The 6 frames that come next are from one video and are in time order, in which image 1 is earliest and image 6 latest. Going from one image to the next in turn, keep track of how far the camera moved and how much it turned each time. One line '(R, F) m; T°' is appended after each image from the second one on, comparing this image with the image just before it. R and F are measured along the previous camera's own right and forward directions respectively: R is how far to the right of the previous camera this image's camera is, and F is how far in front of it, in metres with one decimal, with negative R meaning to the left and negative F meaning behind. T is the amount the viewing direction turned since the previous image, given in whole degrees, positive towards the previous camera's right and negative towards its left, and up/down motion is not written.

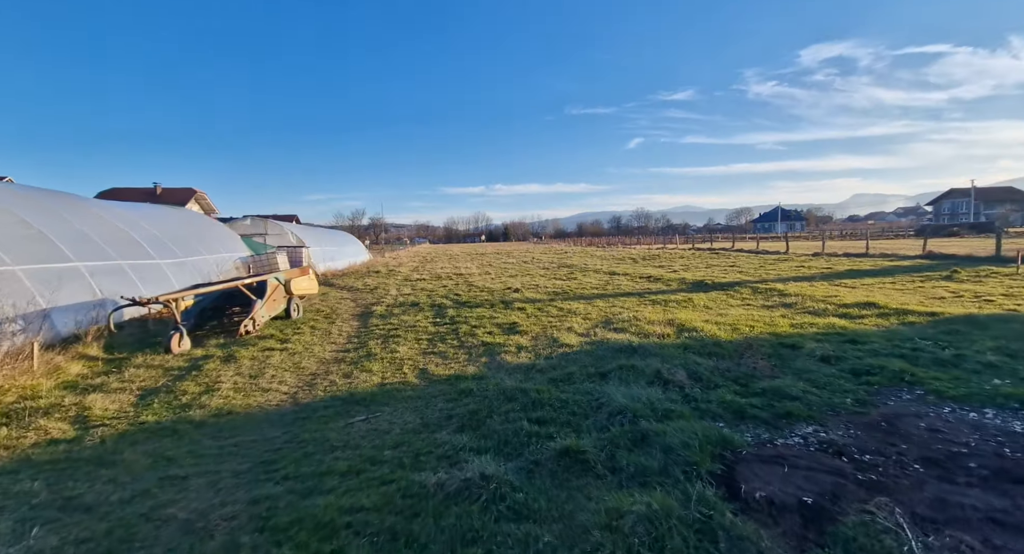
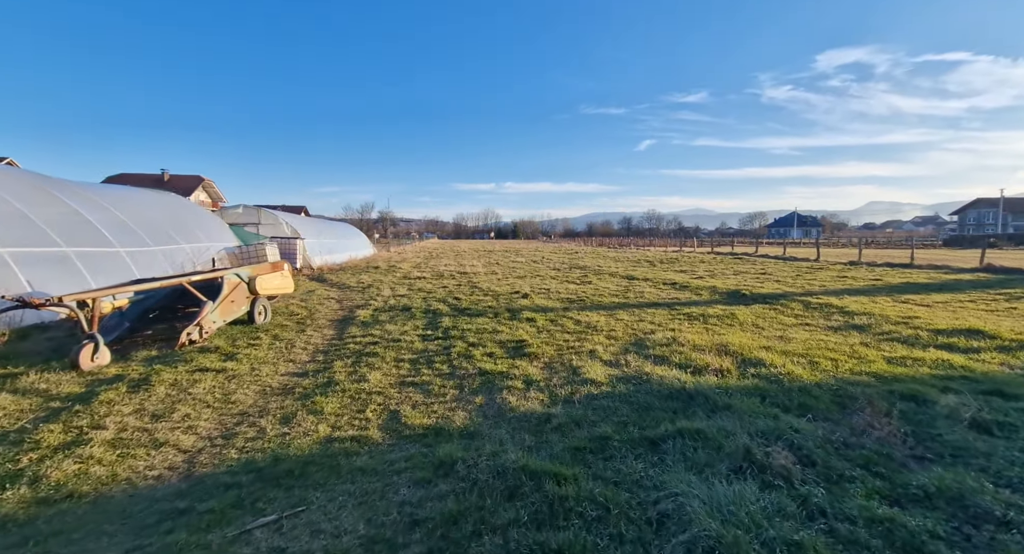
(0.0, +1.6) m; -1°
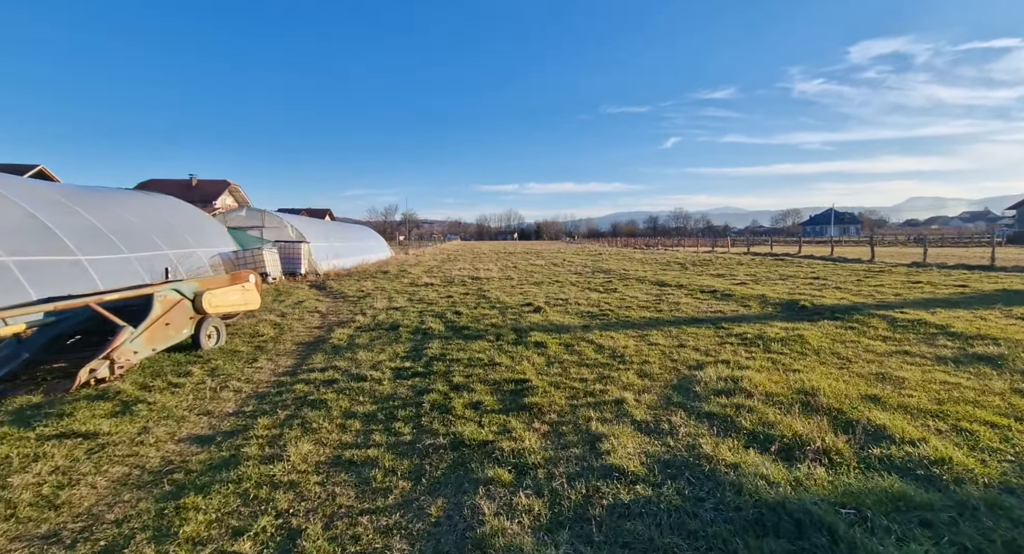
(+0.3, +1.7) m; -3°
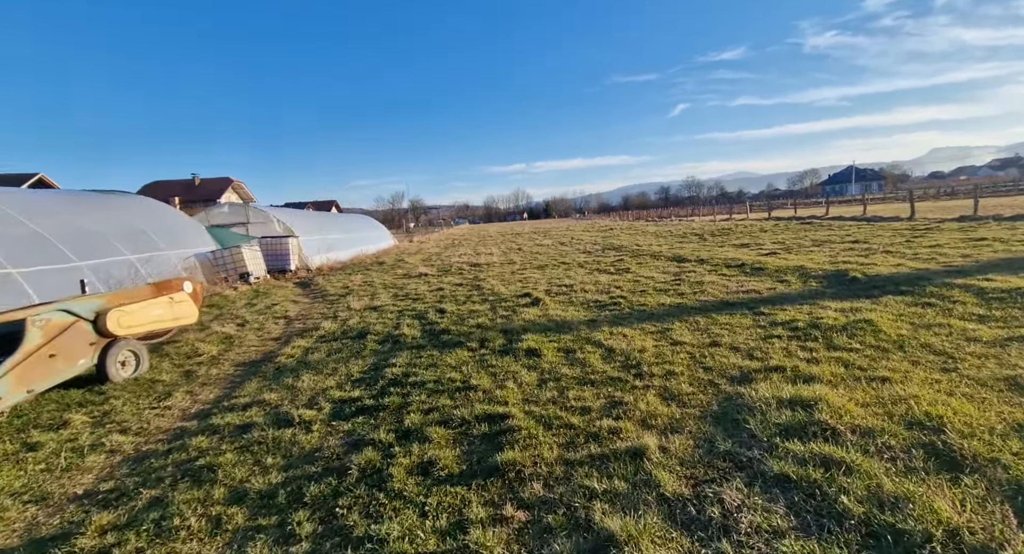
(+0.4, +1.5) m; -2°
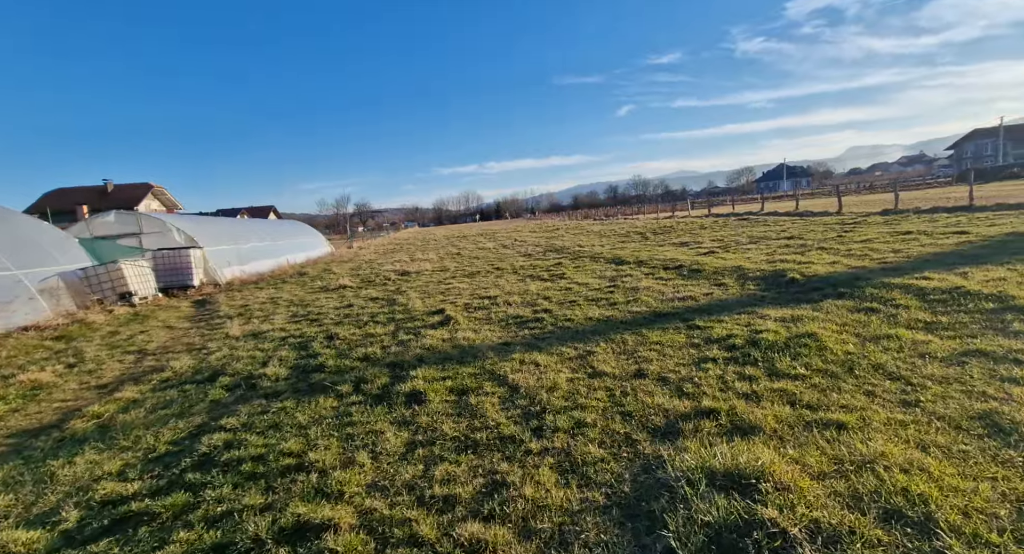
(+0.8, +1.1) m; +6°
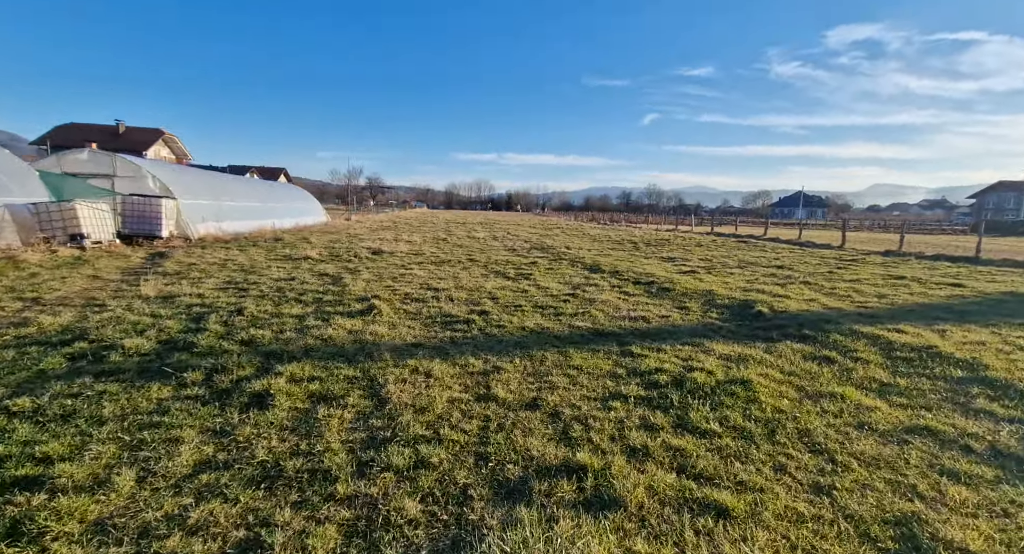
(+1.0, +0.6) m; 0°
